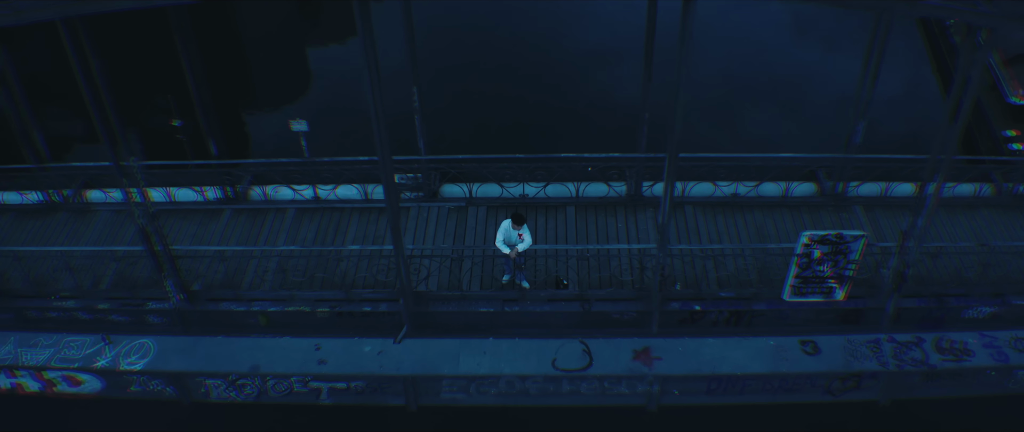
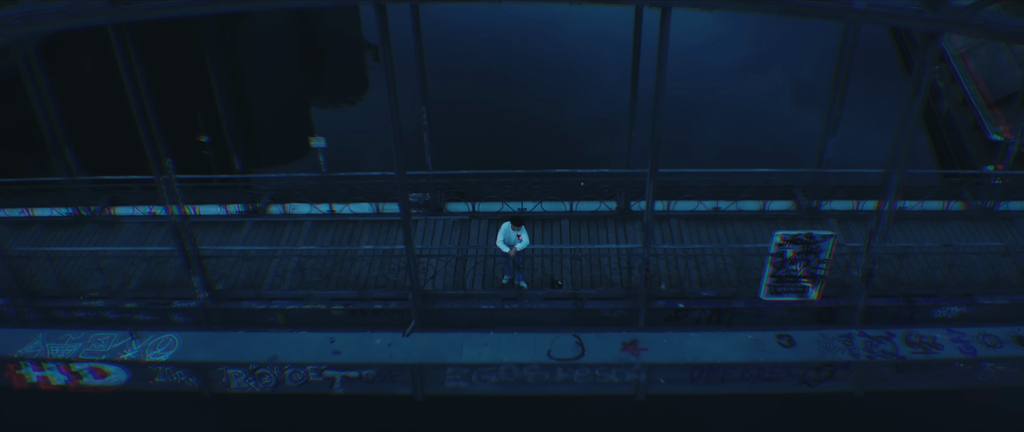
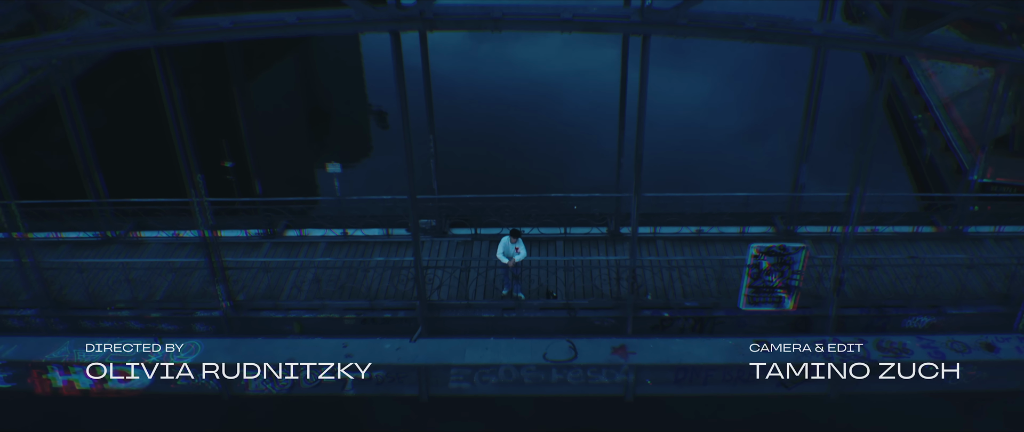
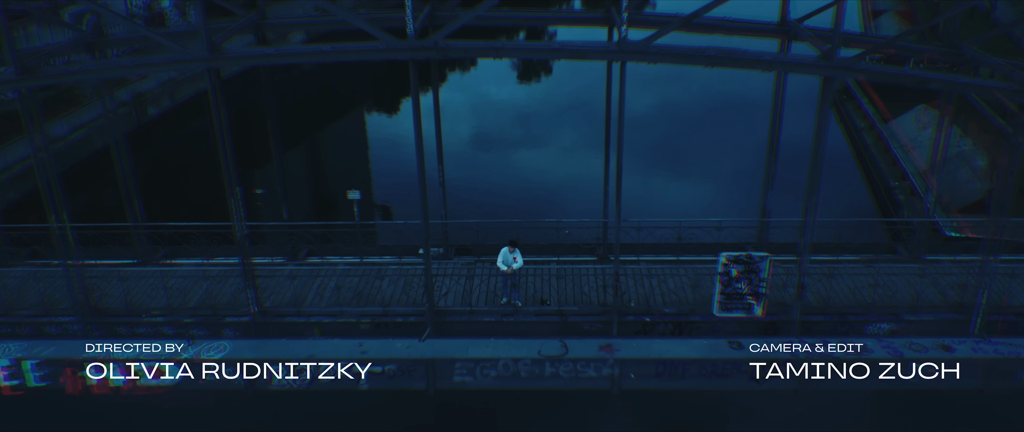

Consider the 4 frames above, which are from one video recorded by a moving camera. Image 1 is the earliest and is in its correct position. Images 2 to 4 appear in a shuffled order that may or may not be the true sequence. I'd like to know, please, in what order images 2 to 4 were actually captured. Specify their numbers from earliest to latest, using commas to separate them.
2, 3, 4
